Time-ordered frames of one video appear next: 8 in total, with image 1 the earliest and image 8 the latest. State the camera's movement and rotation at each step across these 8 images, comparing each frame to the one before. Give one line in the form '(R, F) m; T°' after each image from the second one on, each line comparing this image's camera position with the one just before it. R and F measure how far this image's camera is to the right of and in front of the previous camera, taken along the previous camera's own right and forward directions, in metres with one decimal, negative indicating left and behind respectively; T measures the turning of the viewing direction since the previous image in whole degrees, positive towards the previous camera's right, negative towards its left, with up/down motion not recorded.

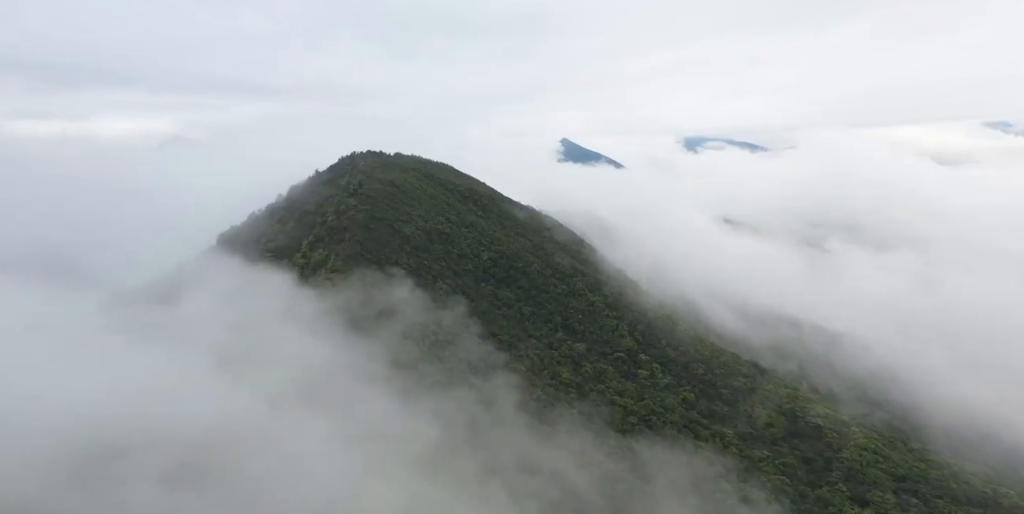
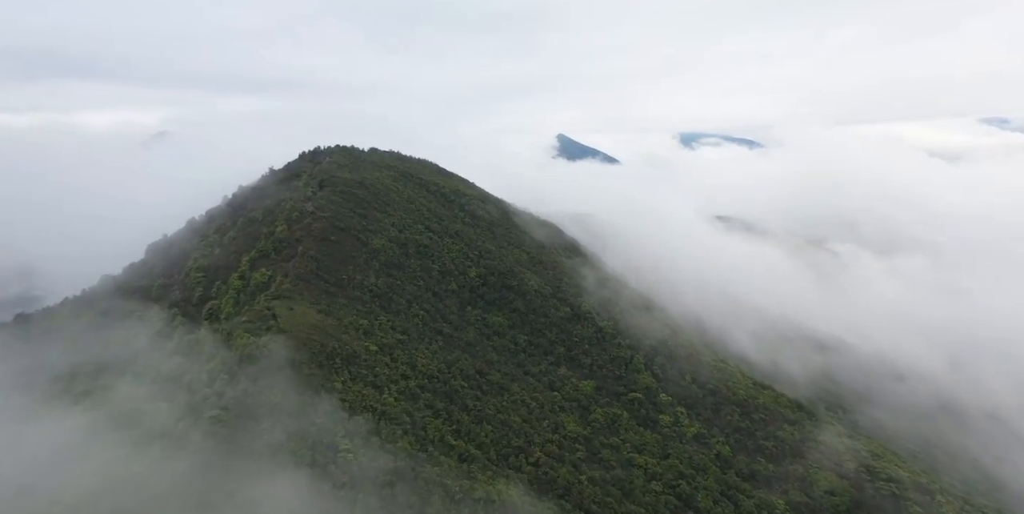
(+0.5, +12.6) m; 0°
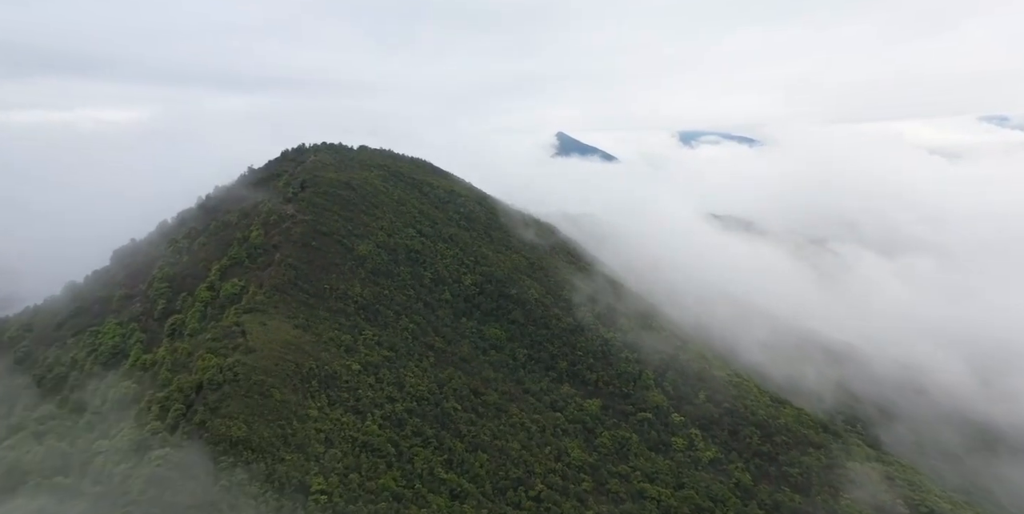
(+0.1, +4.8) m; 0°
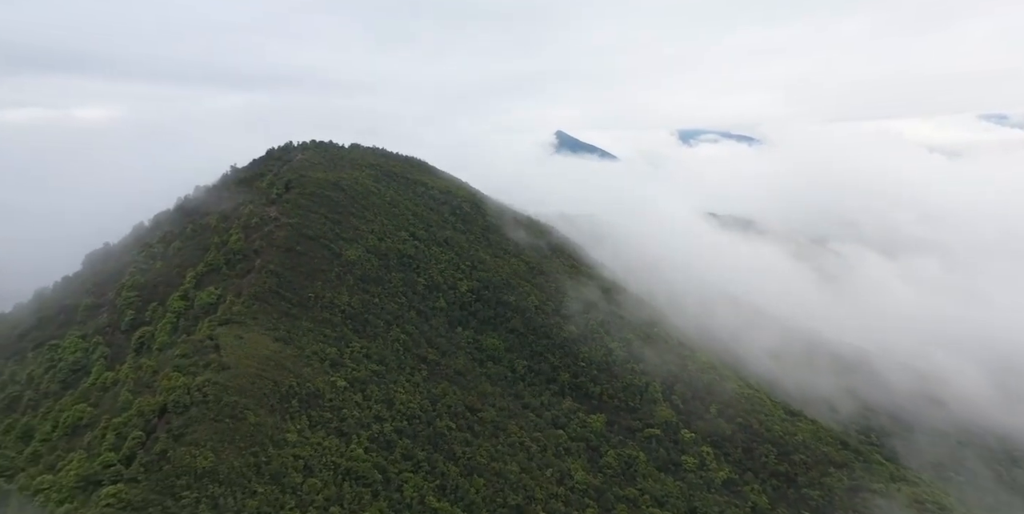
(+0.1, +3.4) m; 0°
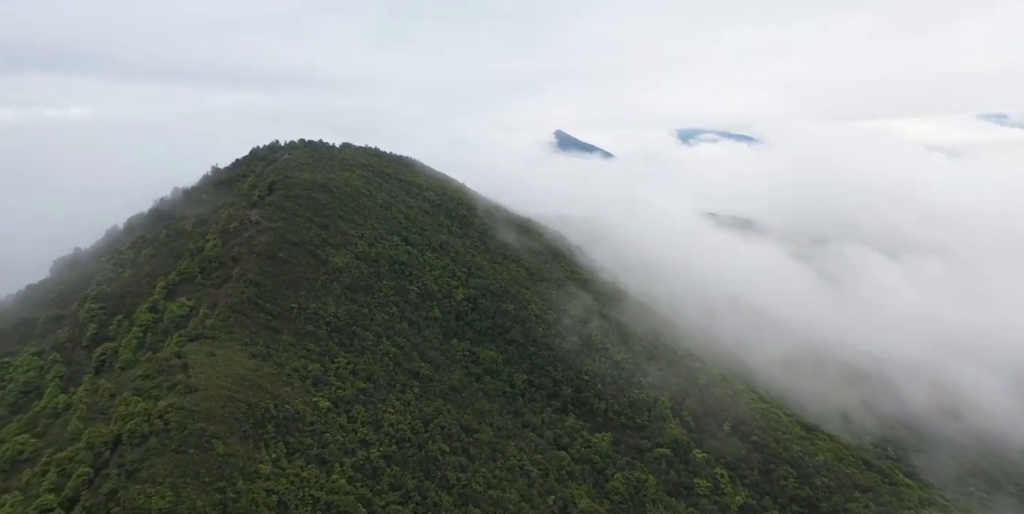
(+0.1, +3.4) m; 0°
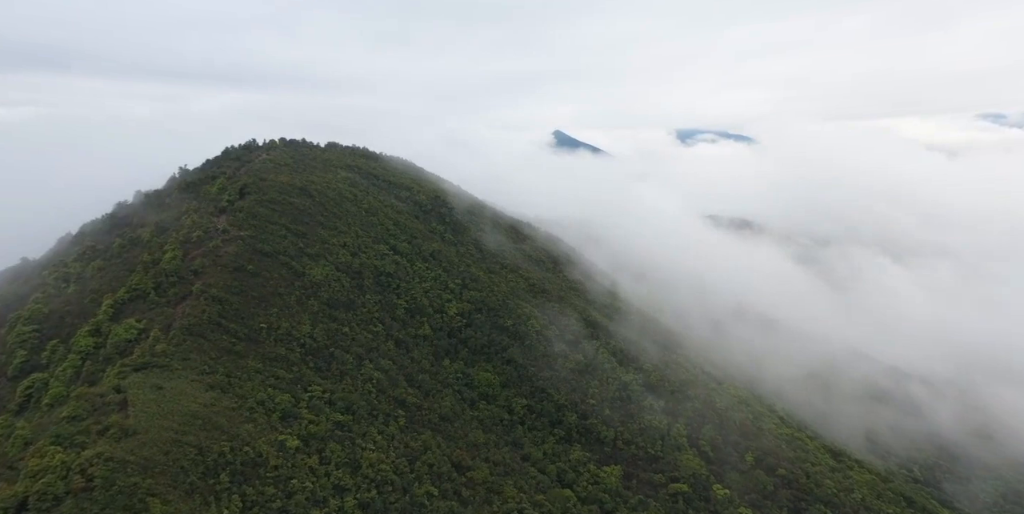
(+0.1, +4.9) m; 0°
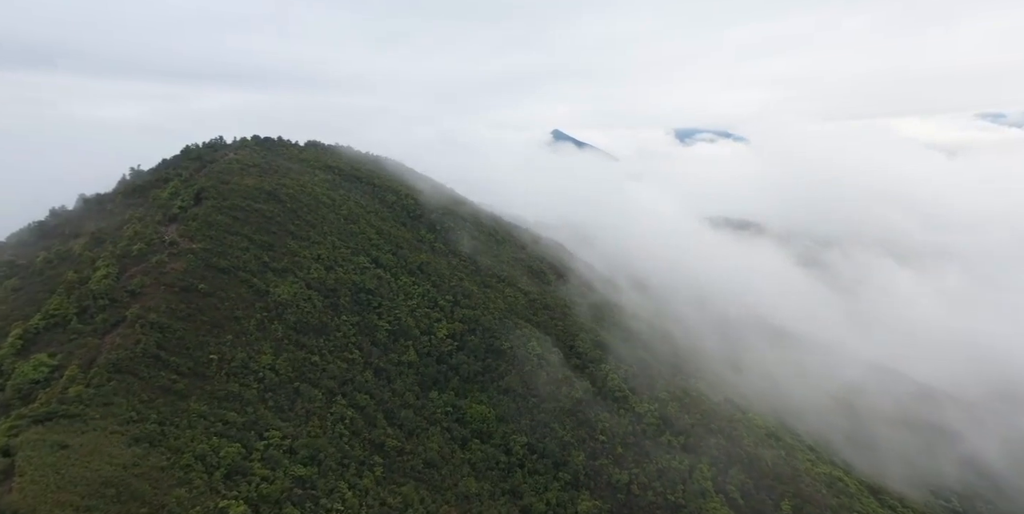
(+0.1, +5.9) m; 0°
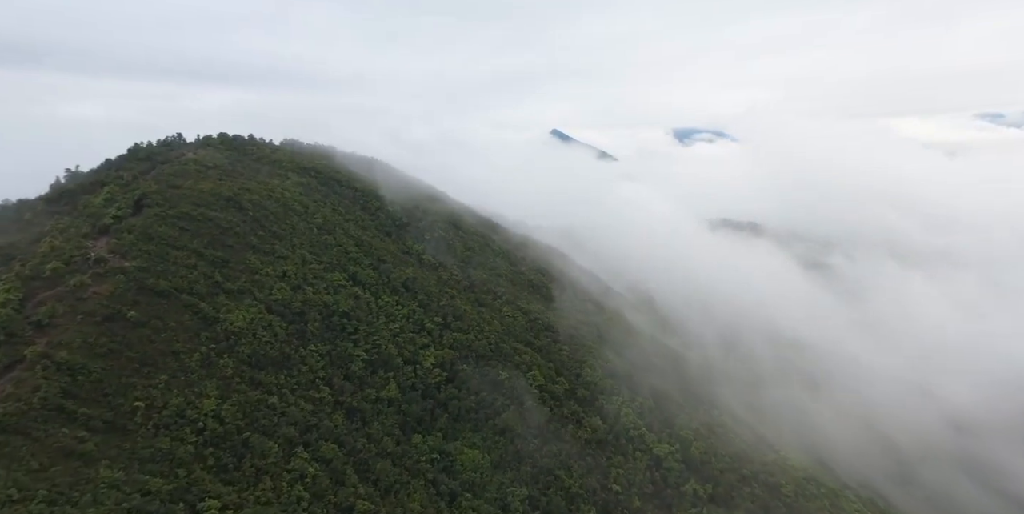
(+0.1, +5.9) m; 0°
